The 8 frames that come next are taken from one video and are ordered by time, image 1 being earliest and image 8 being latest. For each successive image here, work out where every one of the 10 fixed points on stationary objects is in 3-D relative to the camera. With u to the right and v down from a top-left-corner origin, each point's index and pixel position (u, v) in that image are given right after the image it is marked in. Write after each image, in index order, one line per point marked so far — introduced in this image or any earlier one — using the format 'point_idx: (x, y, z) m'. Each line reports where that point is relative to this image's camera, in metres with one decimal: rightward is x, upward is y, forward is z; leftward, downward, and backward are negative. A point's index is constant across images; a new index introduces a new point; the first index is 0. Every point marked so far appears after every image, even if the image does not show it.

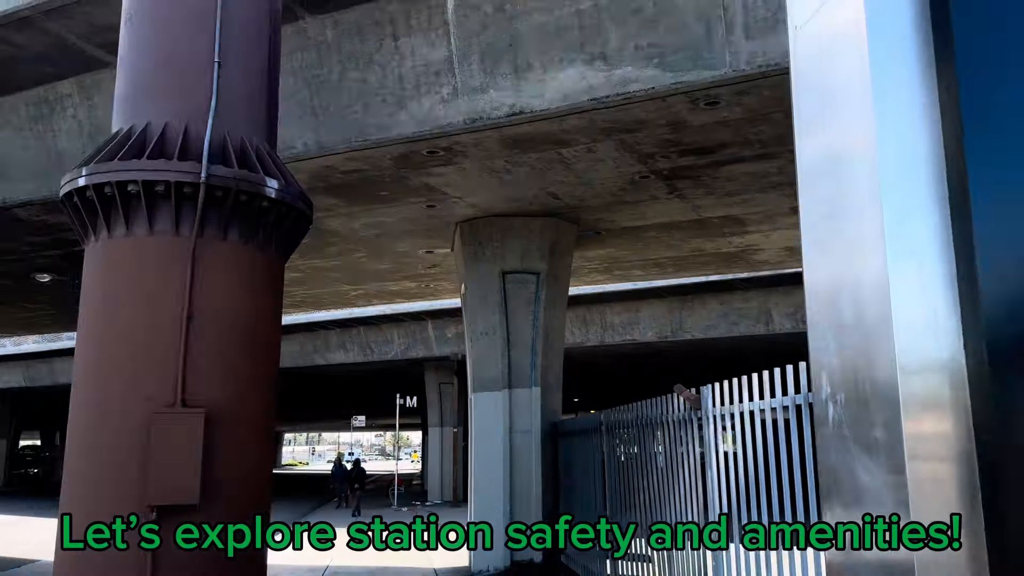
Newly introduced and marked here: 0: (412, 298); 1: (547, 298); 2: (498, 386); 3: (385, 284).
0: (-2.2, -0.2, +18.2) m
1: (+0.5, -0.1, +11.6) m
2: (-0.2, -1.4, +11.5) m
3: (-2.6, +0.1, +16.4) m
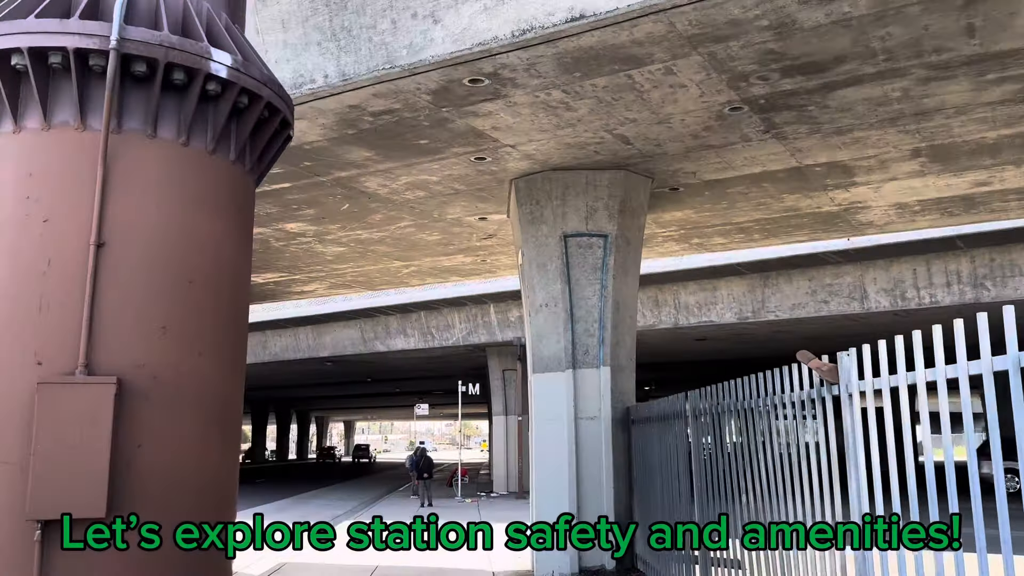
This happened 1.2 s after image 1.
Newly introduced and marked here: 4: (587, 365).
0: (-0.9, +0.2, +16.8) m
1: (+1.3, +0.3, +10.1) m
2: (+0.6, -1.0, +10.0) m
3: (-1.4, +0.5, +15.0) m
4: (+0.9, -1.0, +10.1) m
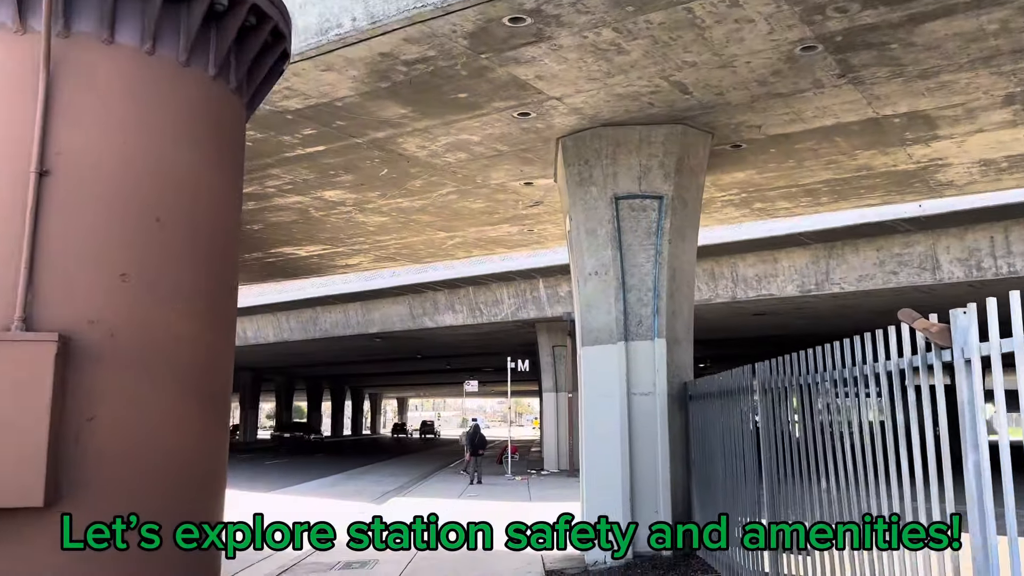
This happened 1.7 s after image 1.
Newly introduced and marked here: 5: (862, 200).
0: (+0.1, +0.8, +16.2) m
1: (+1.9, +0.7, +9.3) m
2: (+1.2, -0.6, +9.4) m
3: (-0.5, +1.0, +14.4) m
4: (+1.5, -0.6, +9.4) m
5: (+5.7, +1.4, +13.2) m
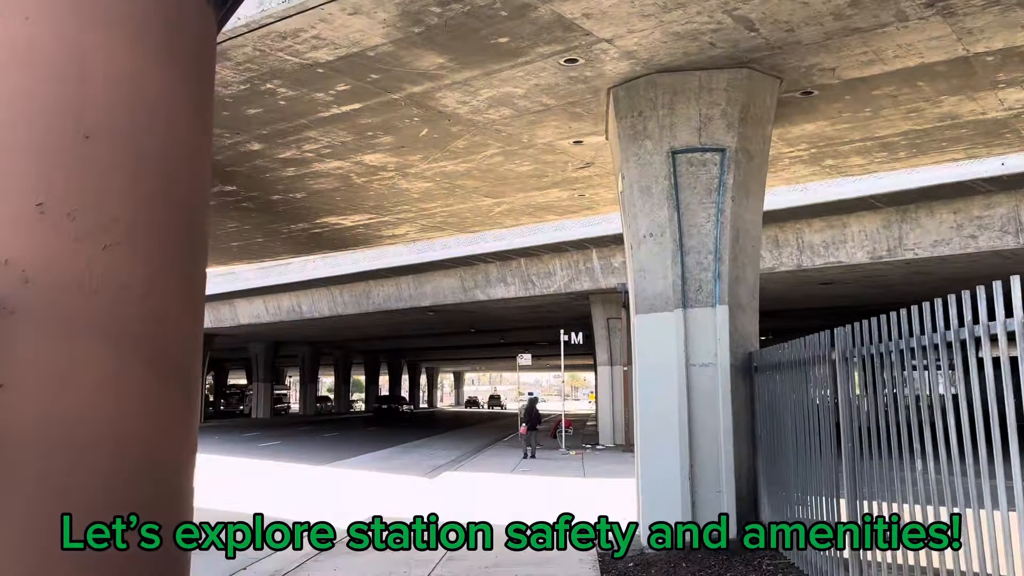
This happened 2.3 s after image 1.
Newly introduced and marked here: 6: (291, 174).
0: (+1.1, +1.4, +15.5) m
1: (+2.4, +1.1, +8.5) m
2: (+1.7, -0.2, +8.7) m
3: (+0.3, +1.6, +13.8) m
4: (+2.0, -0.2, +8.7) m
5: (+6.4, +2.0, +12.1) m
6: (-3.3, +1.7, +12.0) m
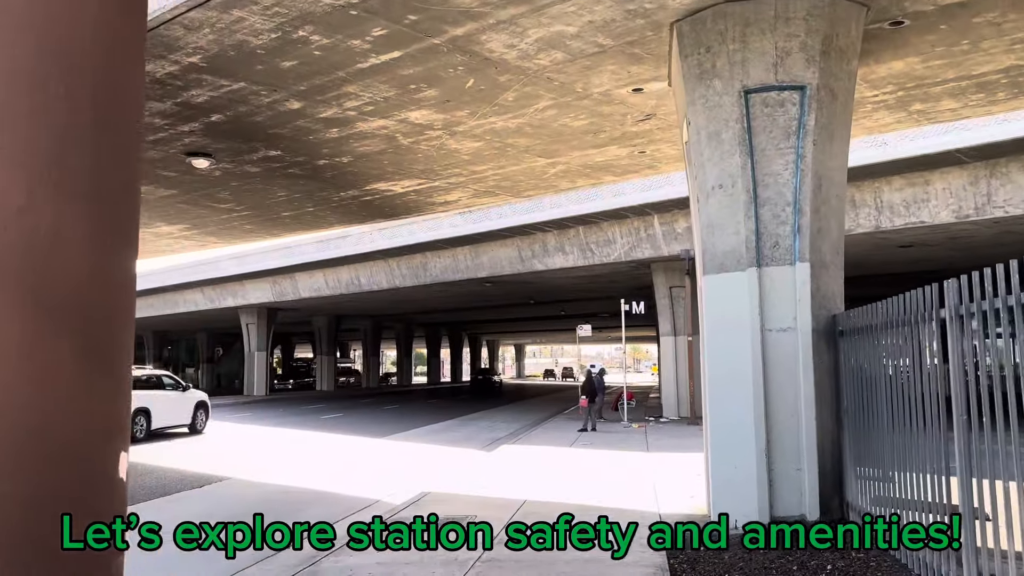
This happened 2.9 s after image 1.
0: (+2.1, +2.0, +14.6) m
1: (+2.9, +1.5, +7.6) m
2: (+2.2, +0.2, +7.8) m
3: (+1.2, +2.1, +13.0) m
4: (+2.5, +0.2, +7.8) m
5: (+7.2, +2.6, +10.8) m
6: (-2.5, +2.2, +11.5) m
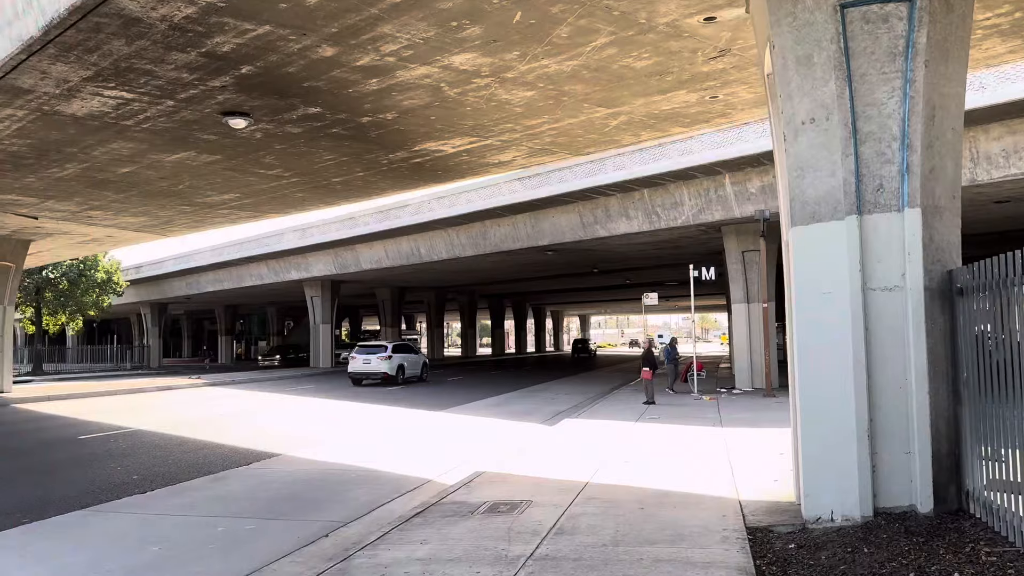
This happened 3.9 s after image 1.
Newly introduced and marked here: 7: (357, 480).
0: (+3.0, +2.7, +13.3) m
1: (+3.3, +1.9, +6.3) m
2: (+2.7, +0.6, +6.6) m
3: (+2.1, +2.7, +11.8) m
4: (+3.0, +0.6, +6.6) m
5: (+7.8, +3.2, +9.1) m
6: (-1.8, +2.6, +10.6) m
7: (-2.1, -2.6, +10.9) m
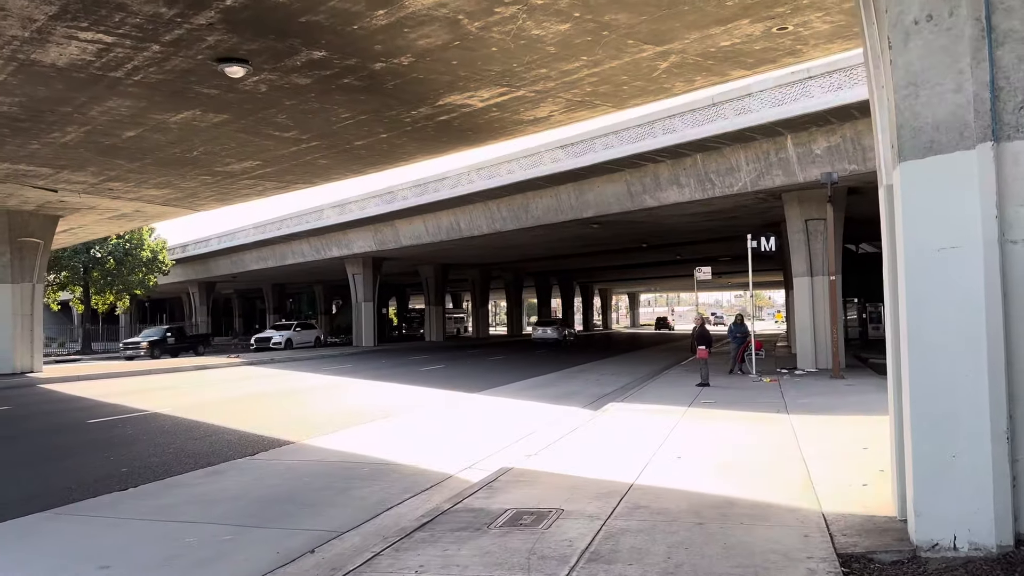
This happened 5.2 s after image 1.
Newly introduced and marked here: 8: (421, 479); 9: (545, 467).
0: (+3.6, +3.1, +11.6) m
1: (+3.4, +2.2, +4.5) m
2: (+2.8, +0.9, +4.9) m
3: (+2.5, +3.1, +10.0) m
4: (+3.1, +0.9, +4.9) m
5: (+8.0, +3.5, +7.0) m
6: (-1.5, +3.0, +9.1) m
7: (-1.7, -2.2, +9.5) m
8: (-1.0, -2.2, +9.1) m
9: (+0.4, -2.0, +9.2) m
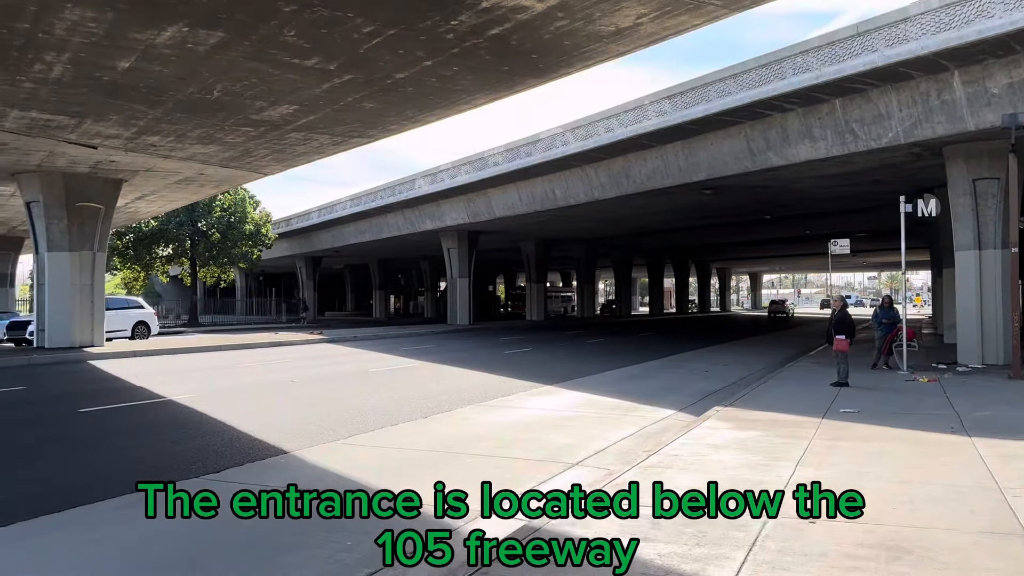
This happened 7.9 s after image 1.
0: (+4.2, +3.5, +7.7) m
1: (+2.9, +2.4, +0.8) m
2: (+2.4, +1.1, +1.3) m
3: (+2.9, +3.4, +6.3) m
4: (+2.7, +1.1, +1.2) m
5: (+7.9, +3.7, +2.6) m
6: (-1.2, +3.3, +6.0) m
7: (-1.4, -1.8, +6.6) m
8: (-0.7, -1.8, +6.1) m
9: (+0.6, -1.7, +6.0) m
